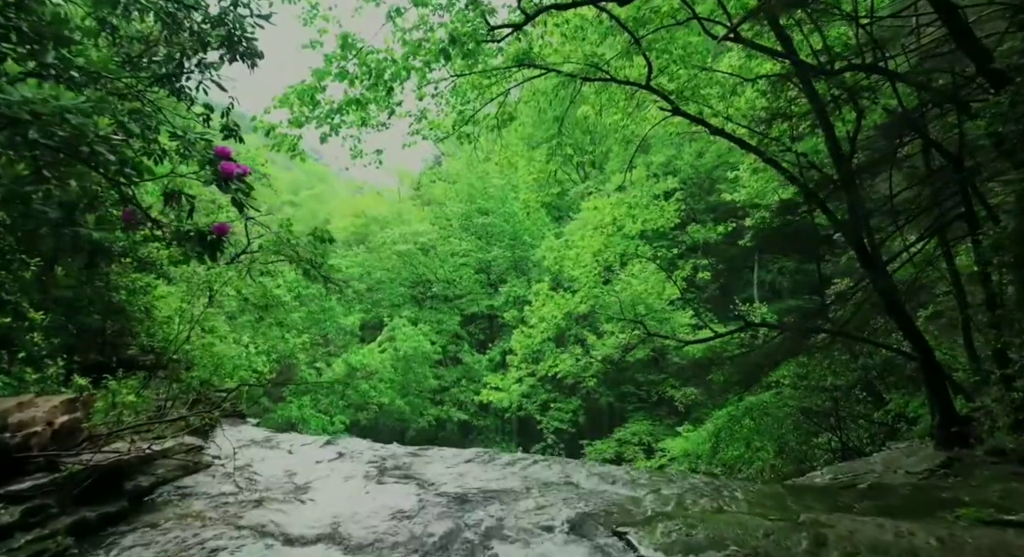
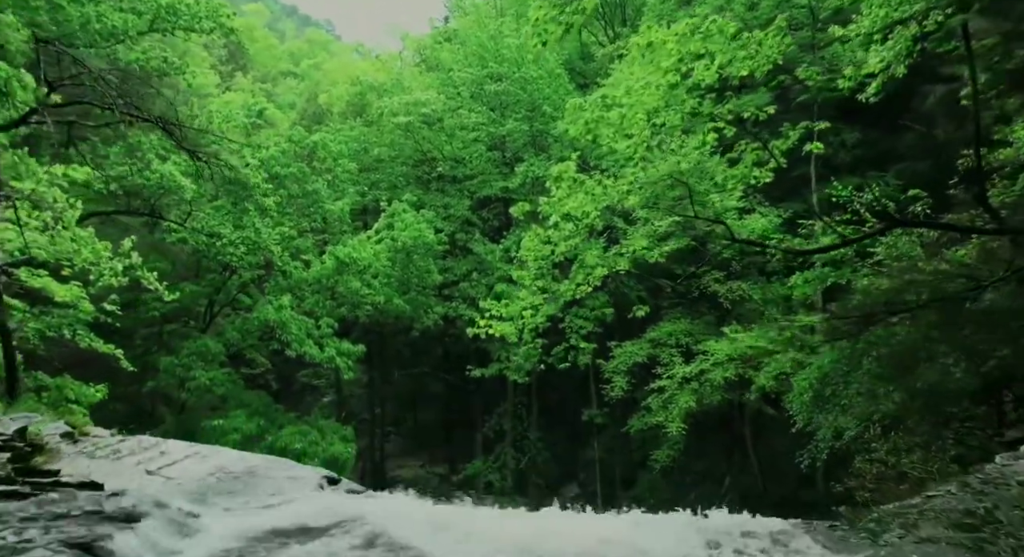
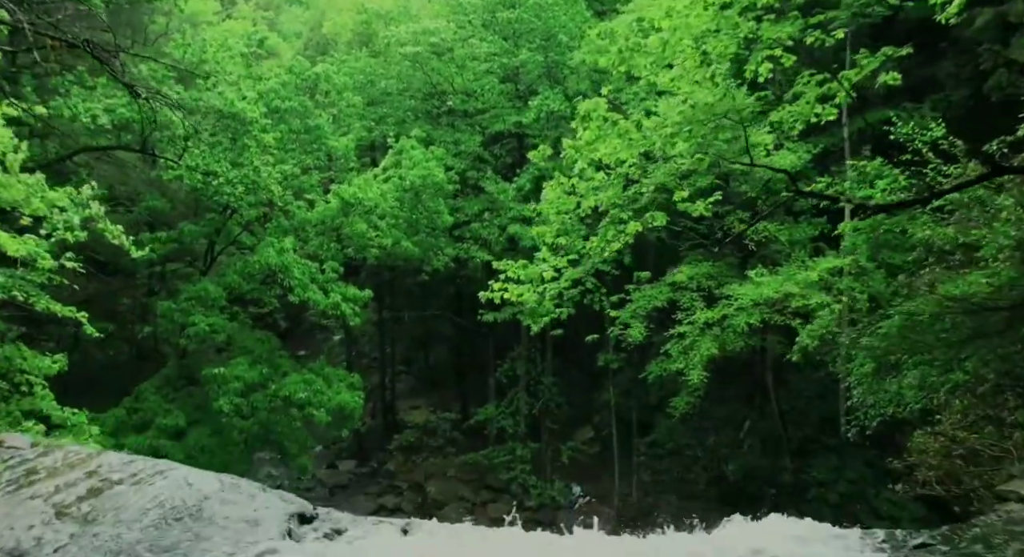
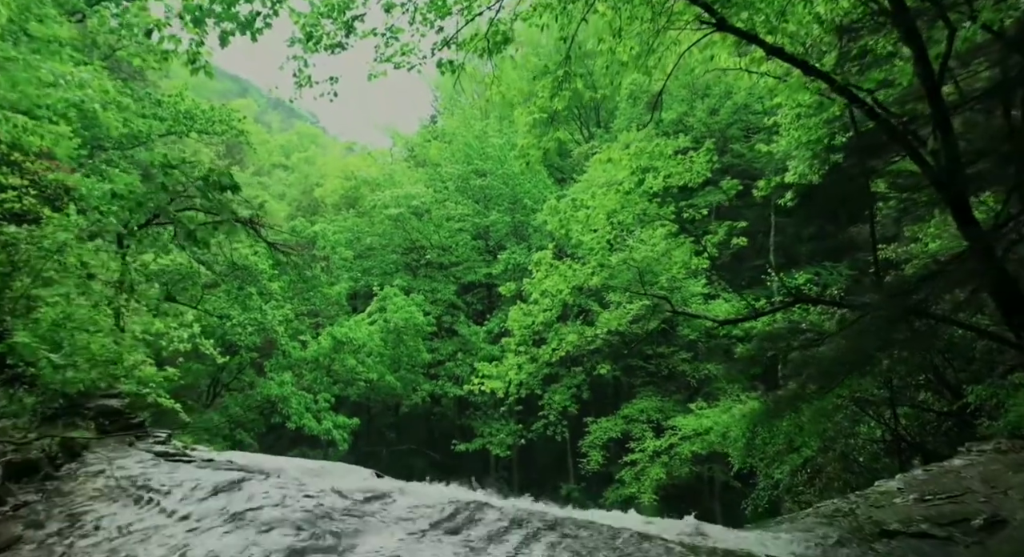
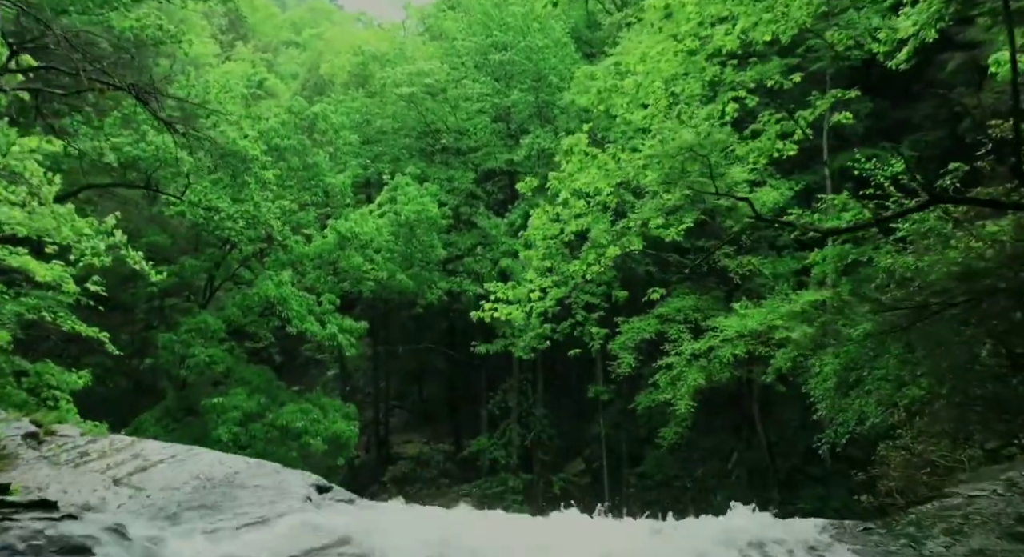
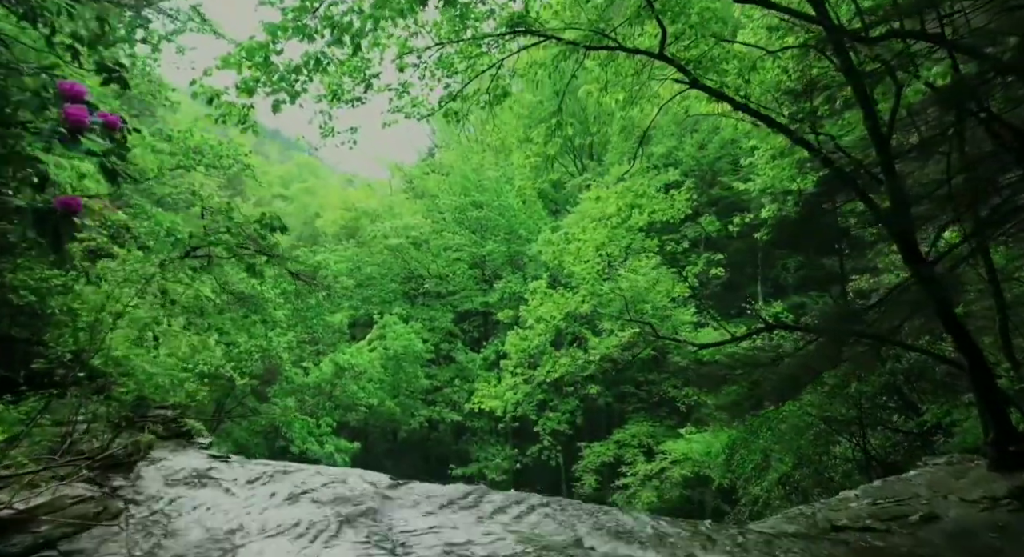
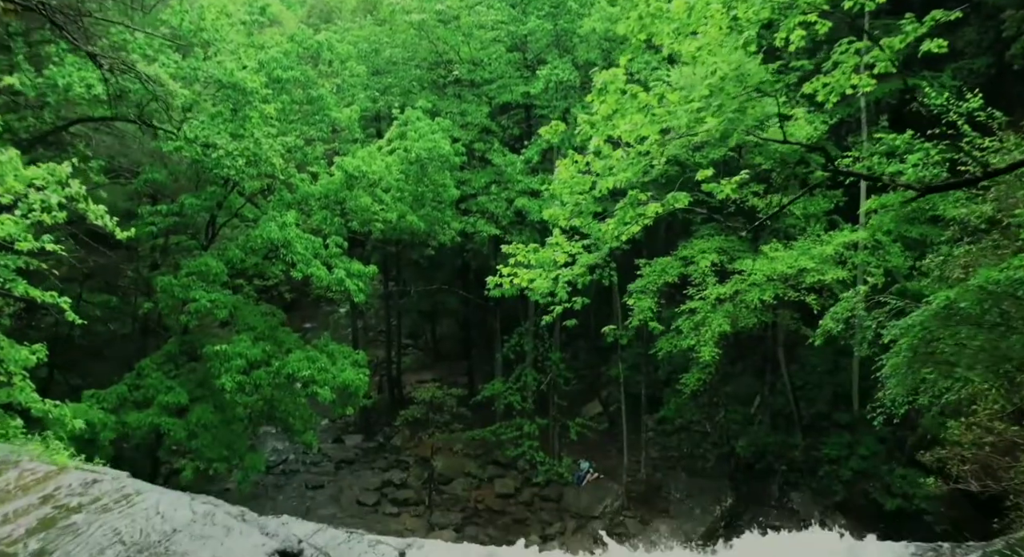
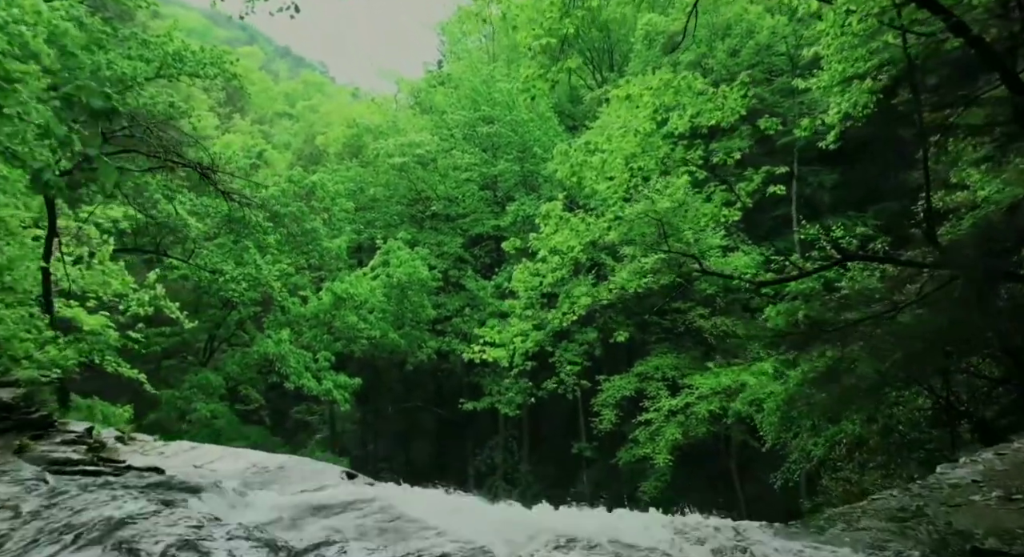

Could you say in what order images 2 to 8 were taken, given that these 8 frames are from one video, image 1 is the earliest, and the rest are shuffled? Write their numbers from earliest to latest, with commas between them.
6, 4, 8, 2, 5, 3, 7
